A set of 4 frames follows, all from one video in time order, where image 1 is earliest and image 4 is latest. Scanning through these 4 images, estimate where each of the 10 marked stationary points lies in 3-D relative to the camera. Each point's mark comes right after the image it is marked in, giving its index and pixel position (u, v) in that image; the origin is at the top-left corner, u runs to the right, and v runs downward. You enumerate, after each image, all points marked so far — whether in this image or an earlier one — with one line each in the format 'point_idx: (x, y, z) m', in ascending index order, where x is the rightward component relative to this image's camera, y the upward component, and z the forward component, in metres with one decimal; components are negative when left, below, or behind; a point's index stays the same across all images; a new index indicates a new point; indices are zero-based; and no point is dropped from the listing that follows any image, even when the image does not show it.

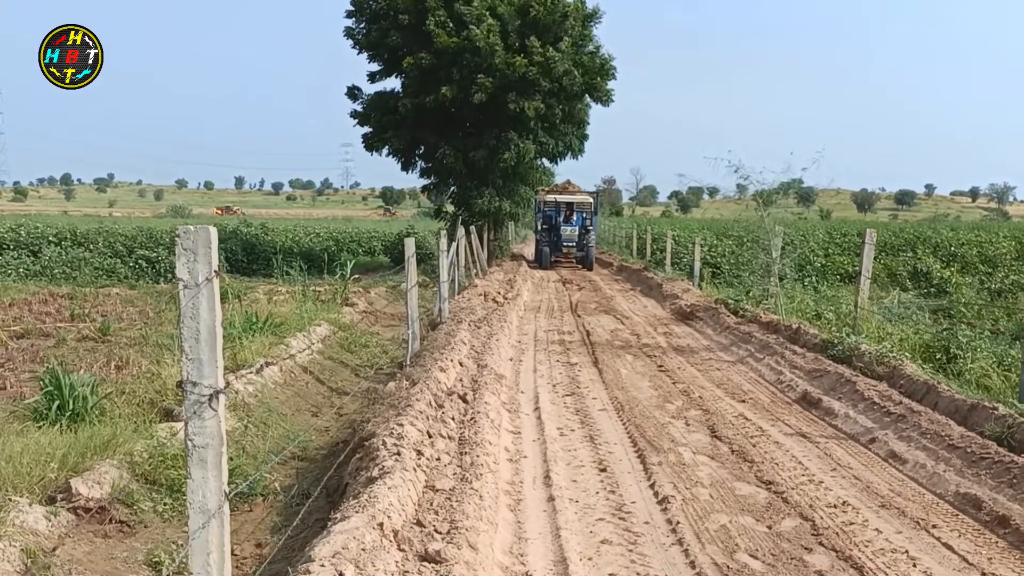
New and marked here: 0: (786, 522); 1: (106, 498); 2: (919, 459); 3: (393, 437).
0: (+1.9, -1.6, +5.7) m
1: (-3.0, -1.5, +6.0) m
2: (+3.4, -1.4, +6.9) m
3: (-0.9, -1.1, +6.1) m
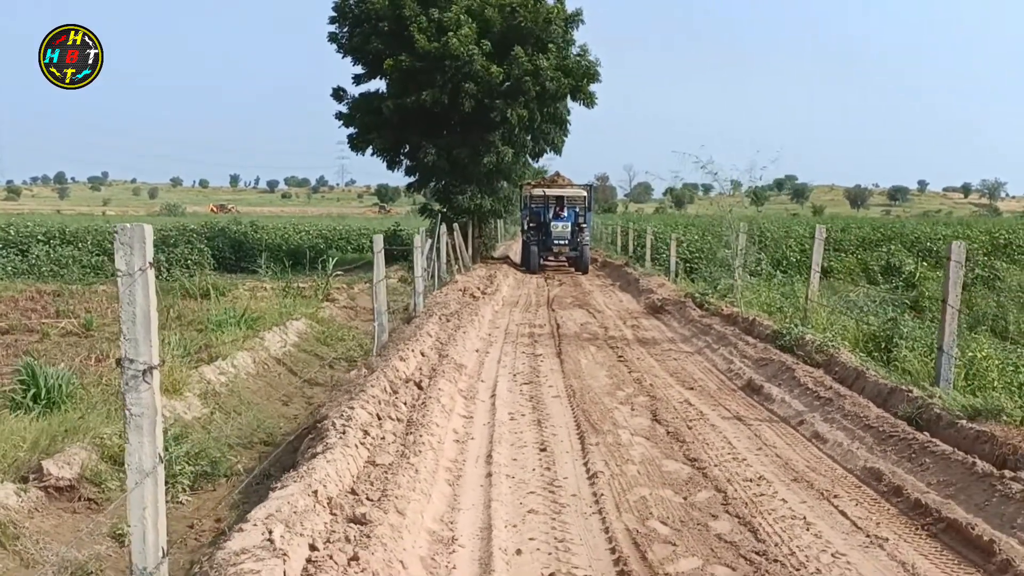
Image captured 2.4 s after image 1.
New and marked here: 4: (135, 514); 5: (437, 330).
0: (+1.4, -1.6, +6.2) m
1: (-3.5, -1.5, +6.5) m
2: (+3.0, -1.3, +7.5) m
3: (-1.3, -1.0, +6.6) m
4: (-1.7, -1.0, +3.7) m
5: (-1.1, -0.6, +12.0) m
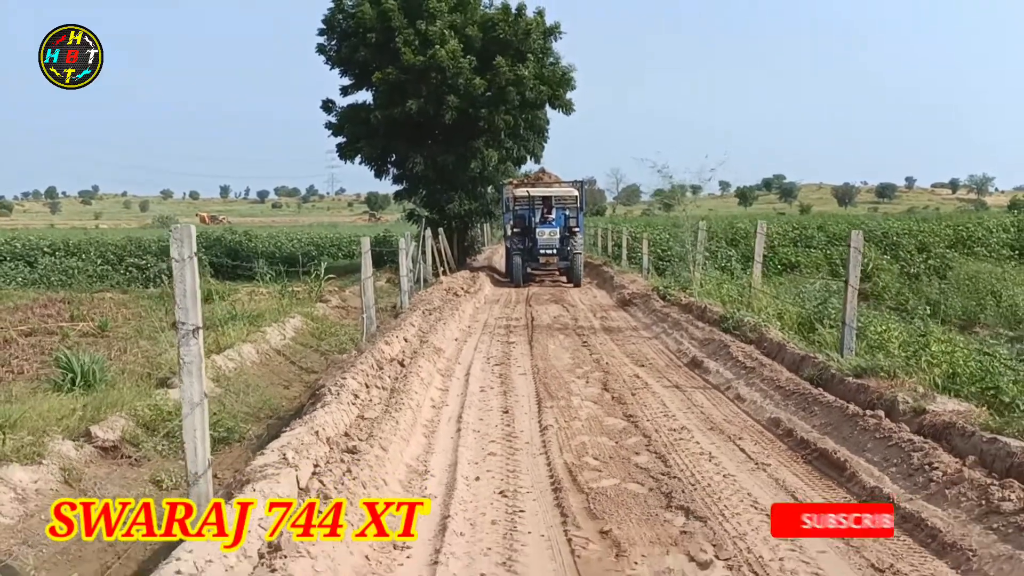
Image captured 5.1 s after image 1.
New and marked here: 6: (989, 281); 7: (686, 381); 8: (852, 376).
0: (+1.1, -1.4, +7.7) m
1: (-3.8, -1.4, +7.9) m
2: (+2.6, -1.2, +8.9) m
3: (-1.7, -0.9, +8.0) m
4: (-2.0, -0.9, +5.1) m
5: (-1.5, -0.5, +13.4) m
6: (+11.2, +0.1, +19.2) m
7: (+2.2, -1.2, +10.2) m
8: (+3.4, -0.9, +8.3) m
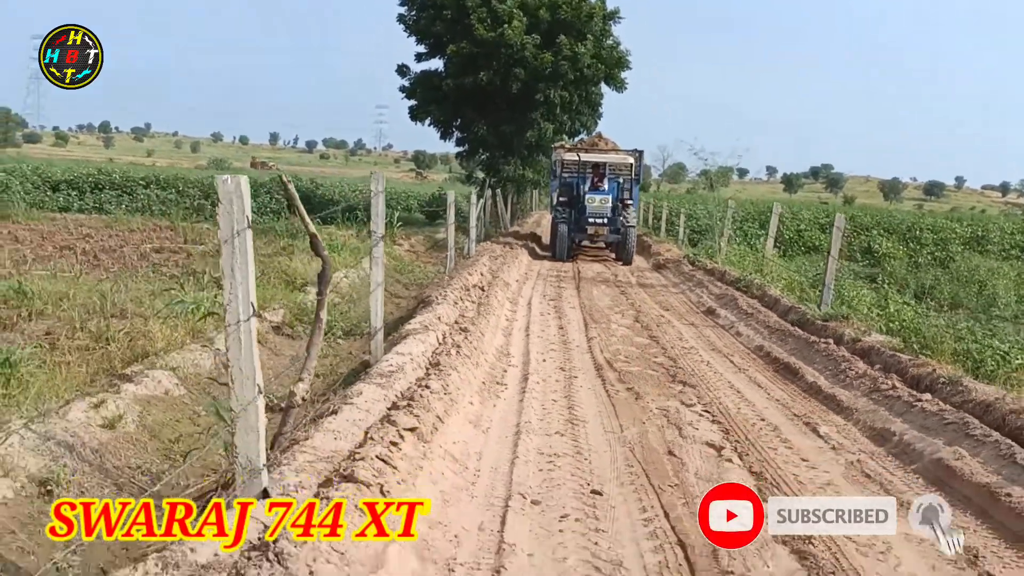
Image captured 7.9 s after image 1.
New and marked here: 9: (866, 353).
0: (+1.8, -0.8, +10.5) m
1: (-3.1, -0.4, +11.0) m
2: (+3.4, -0.6, +11.7) m
3: (-0.9, -0.1, +10.9) m
4: (-1.4, -0.1, +8.1) m
5: (-0.5, +0.5, +16.3) m
6: (+12.4, +0.4, +21.5) m
7: (+3.0, -0.5, +13.0) m
8: (+4.2, -0.4, +11.0) m
9: (+4.0, -0.7, +9.2) m
